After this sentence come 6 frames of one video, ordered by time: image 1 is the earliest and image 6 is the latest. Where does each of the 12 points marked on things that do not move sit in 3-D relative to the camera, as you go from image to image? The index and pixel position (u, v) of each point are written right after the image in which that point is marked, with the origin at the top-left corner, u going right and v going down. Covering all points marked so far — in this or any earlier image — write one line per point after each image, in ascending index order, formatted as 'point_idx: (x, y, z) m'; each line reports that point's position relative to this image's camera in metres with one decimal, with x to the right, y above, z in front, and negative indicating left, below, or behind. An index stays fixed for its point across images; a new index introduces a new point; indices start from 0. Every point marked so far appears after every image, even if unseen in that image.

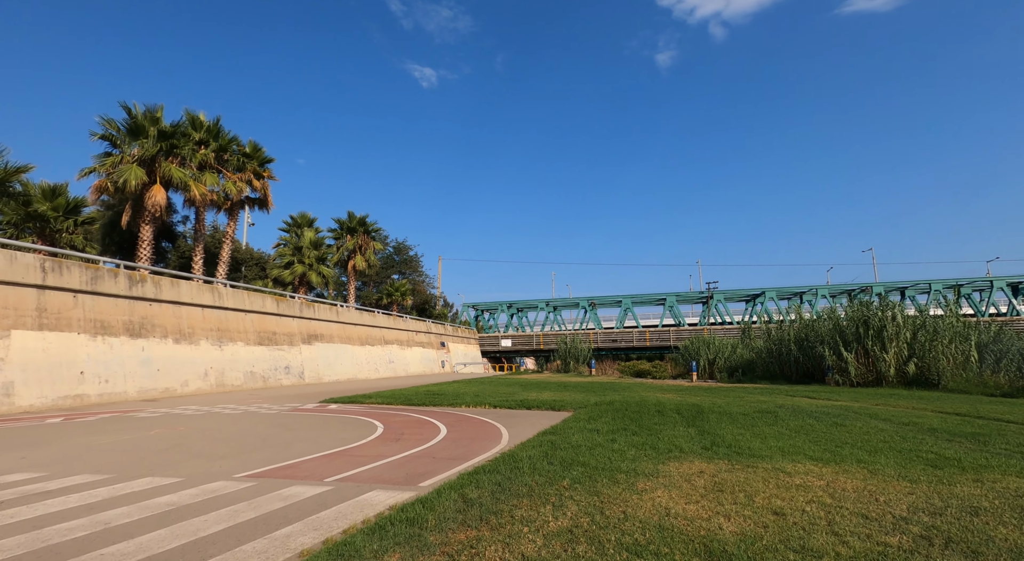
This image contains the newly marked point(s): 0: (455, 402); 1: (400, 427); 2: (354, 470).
0: (-1.4, -3.1, +14.6) m
1: (-2.0, -2.6, +10.1) m
2: (-1.7, -2.1, +6.1) m
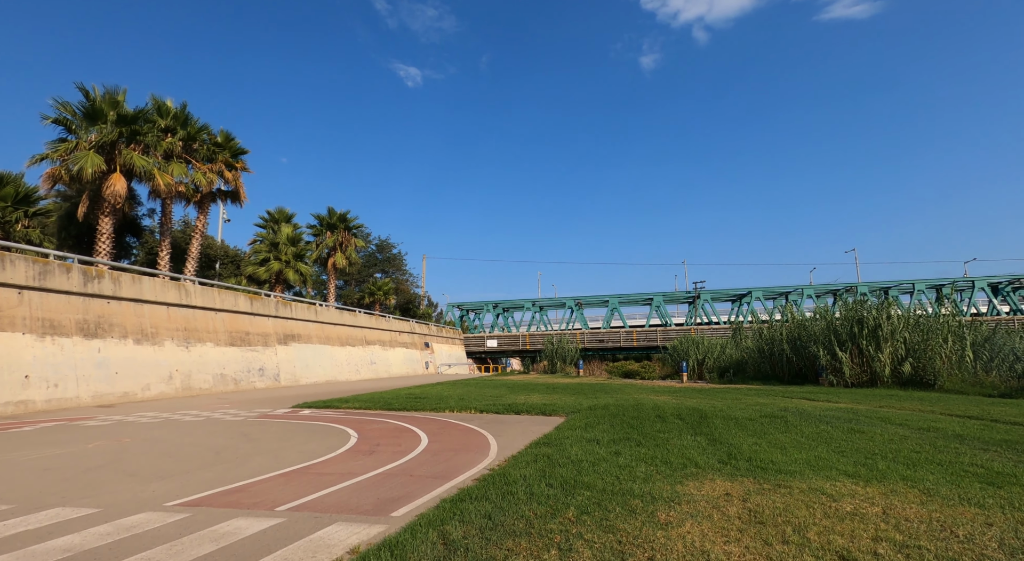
0: (-1.7, -3.0, +13.6) m
1: (-2.2, -2.5, +9.1) m
2: (-1.8, -1.9, +5.1) m
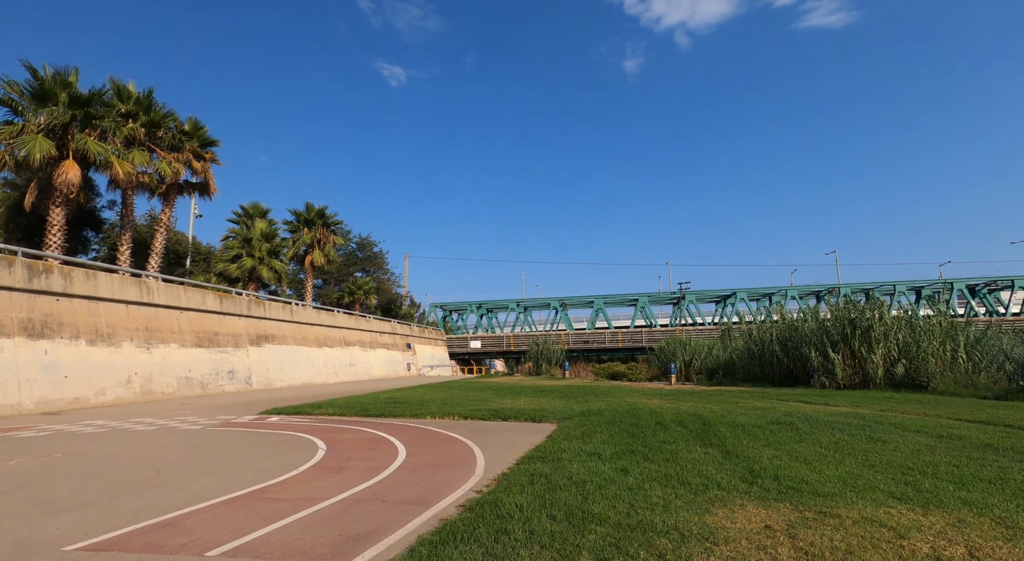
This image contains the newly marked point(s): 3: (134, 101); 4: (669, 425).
0: (-2.1, -2.9, +12.7) m
1: (-2.4, -2.4, +8.1) m
2: (-1.9, -1.8, +4.1) m
3: (-13.0, +6.1, +19.4) m
4: (+2.6, -2.4, +9.2) m
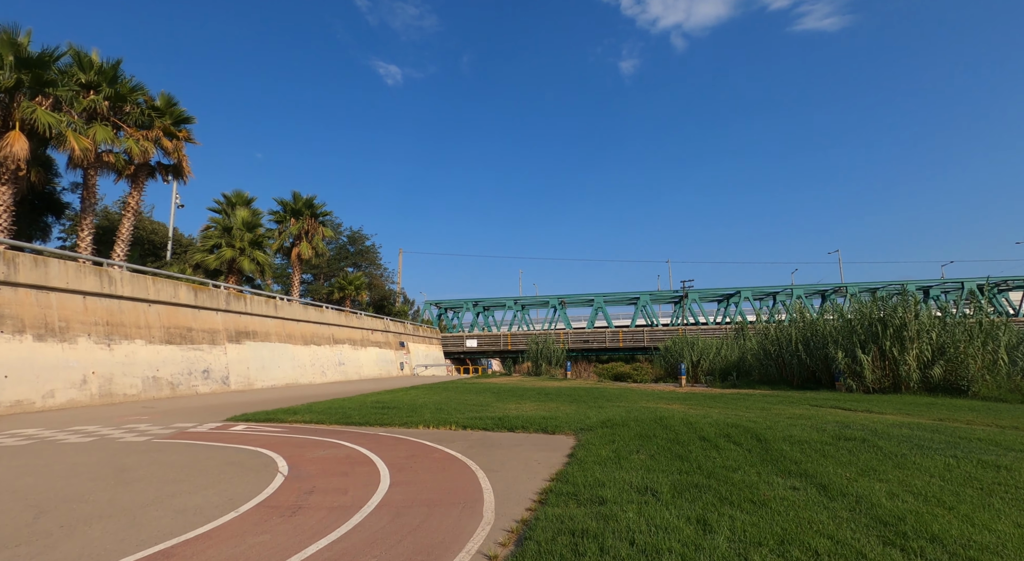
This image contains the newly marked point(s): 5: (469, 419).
0: (-2.0, -2.7, +10.9) m
1: (-2.2, -2.1, +6.3) m
2: (-1.7, -1.6, +2.4) m
3: (-12.9, +6.5, +17.5) m
4: (+2.7, -2.1, +7.5) m
5: (-0.8, -2.6, +10.6) m
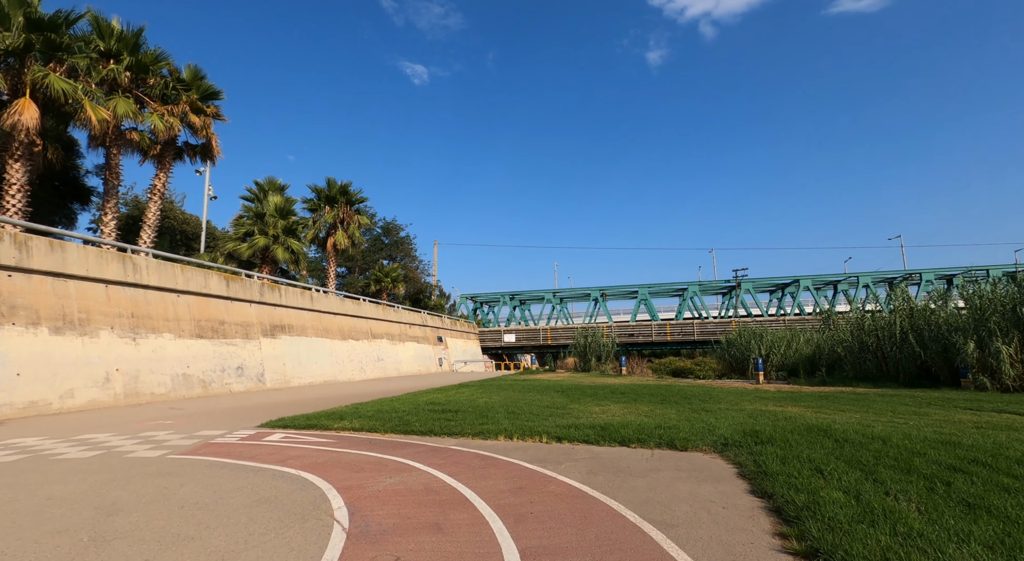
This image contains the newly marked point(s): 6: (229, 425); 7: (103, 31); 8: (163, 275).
0: (-0.4, -2.3, +8.7) m
1: (-0.9, -1.8, +4.2) m
2: (-0.6, -1.2, +0.2) m
3: (-11.1, +6.8, +15.9) m
4: (+4.0, -1.7, +5.1) m
5: (+0.7, -2.2, +8.4) m
6: (-5.2, -2.6, +10.3) m
7: (-11.4, +7.0, +15.7) m
8: (-10.2, +0.2, +16.4) m
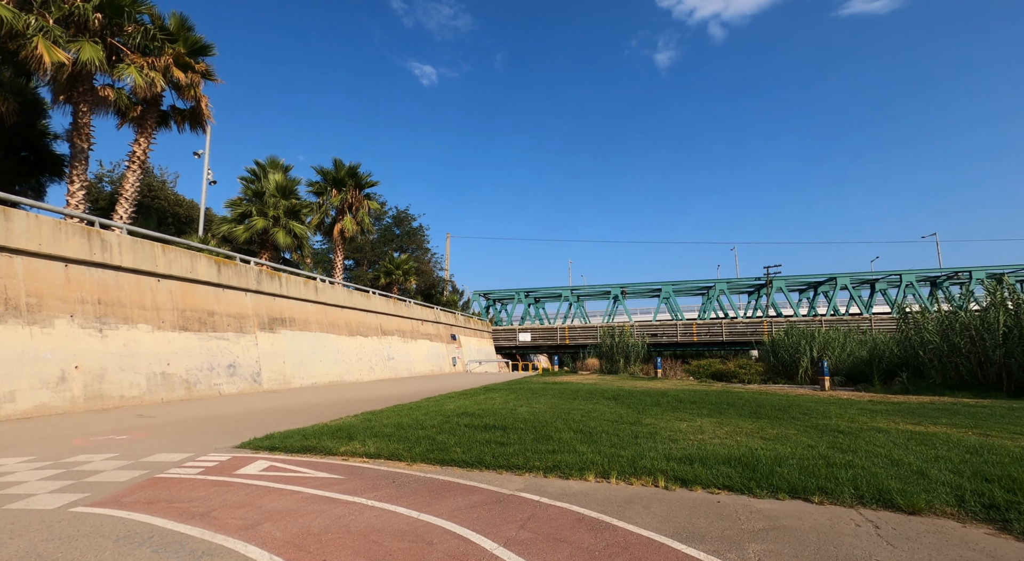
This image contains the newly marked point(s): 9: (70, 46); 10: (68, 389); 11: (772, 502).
0: (+0.5, -1.9, +6.0) m
1: (-0.1, -1.4, +1.5) m
2: (+0.2, -0.9, -2.5) m
3: (-10.0, +7.3, +13.3) m
4: (+4.9, -1.4, +2.4) m
5: (+1.6, -1.8, +5.7) m
6: (-4.3, -2.2, +7.7) m
7: (-10.3, +7.4, +13.1) m
8: (-9.1, +0.6, +13.9) m
9: (-9.9, +5.3, +12.6) m
10: (-8.9, -2.2, +11.3) m
11: (+2.1, -1.7, +4.6) m
